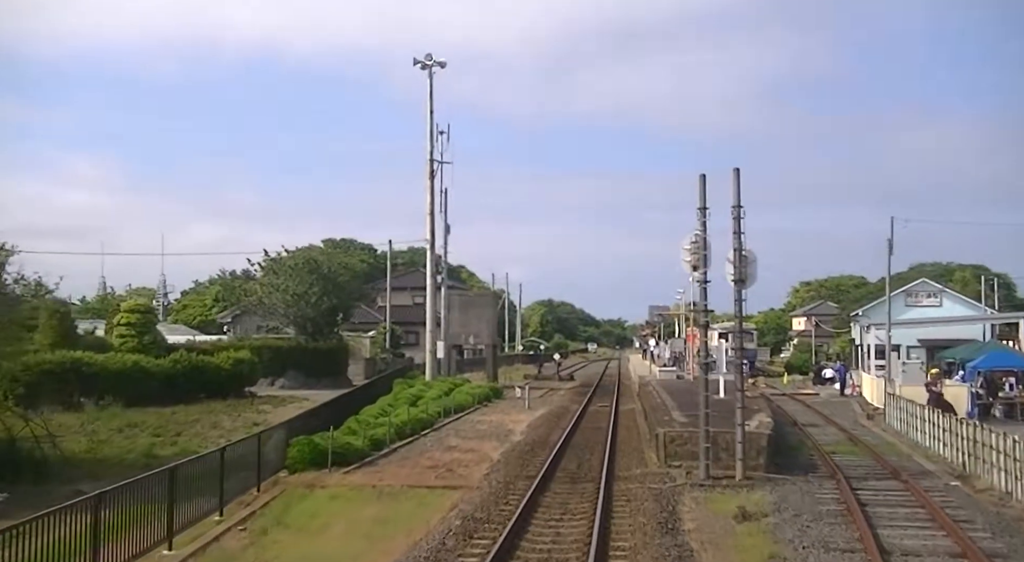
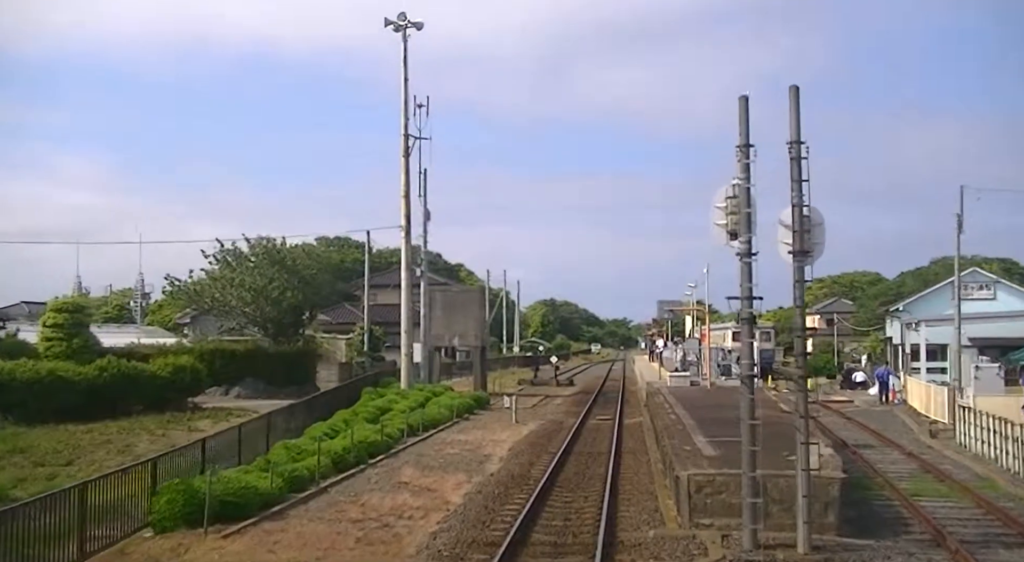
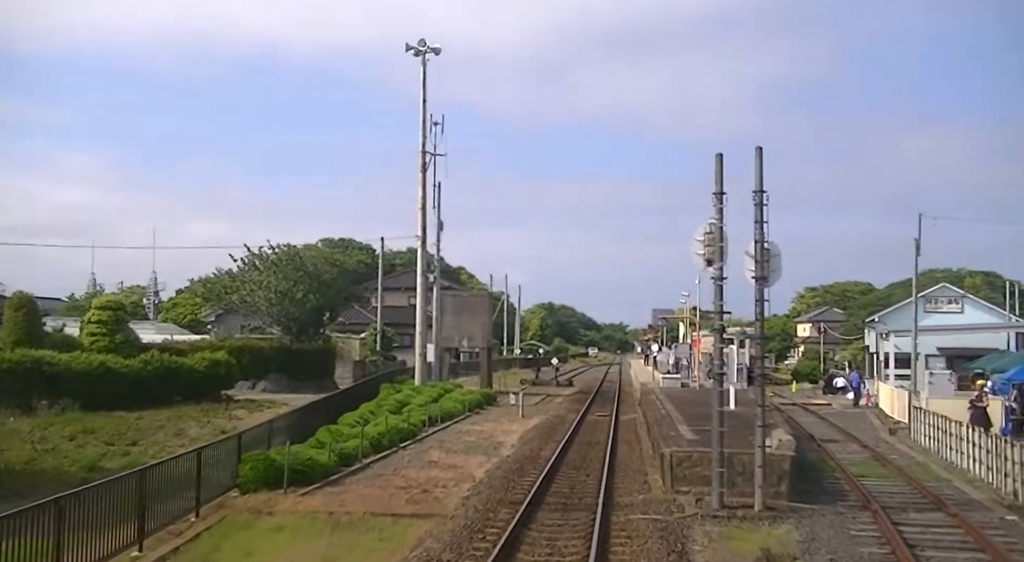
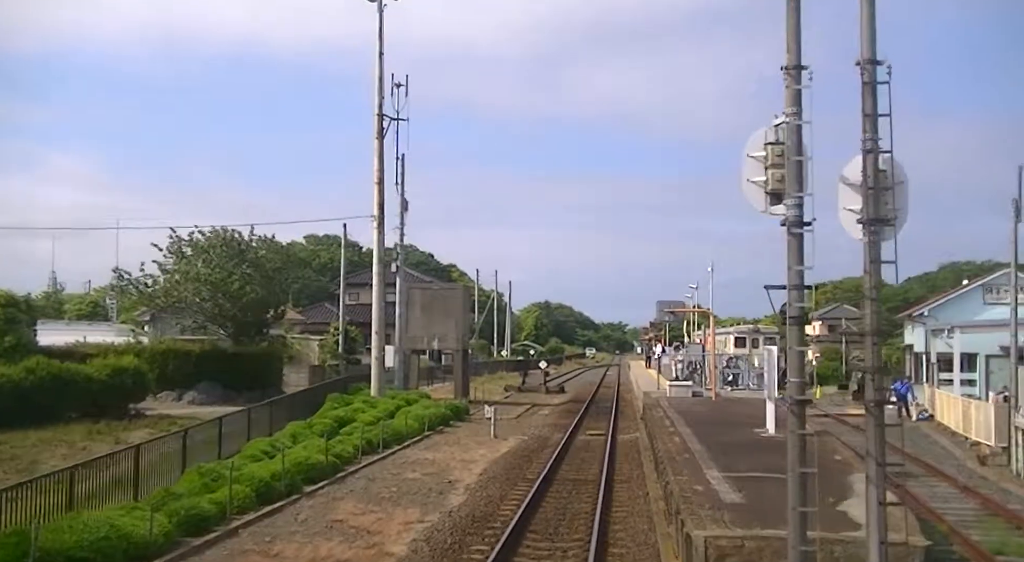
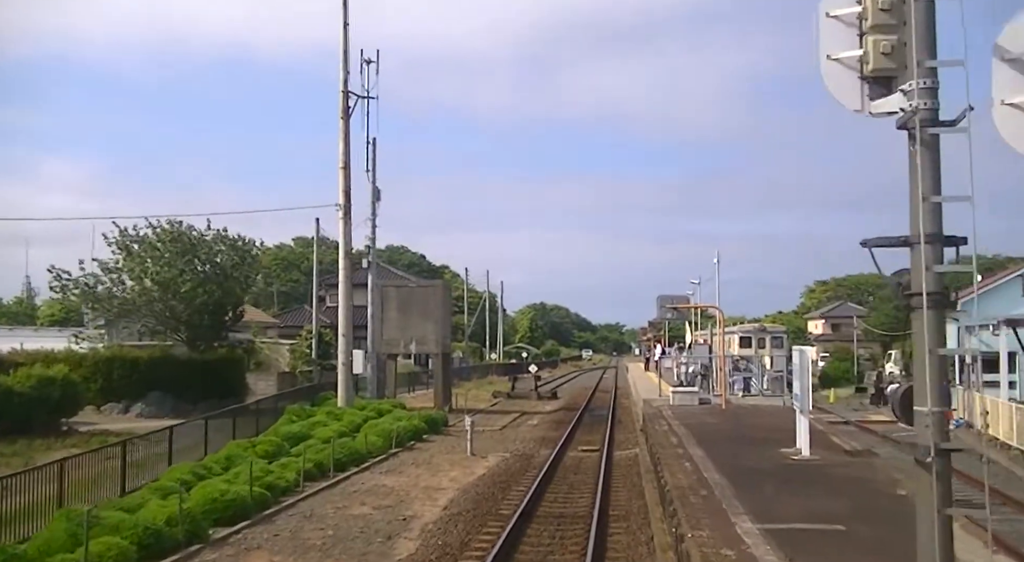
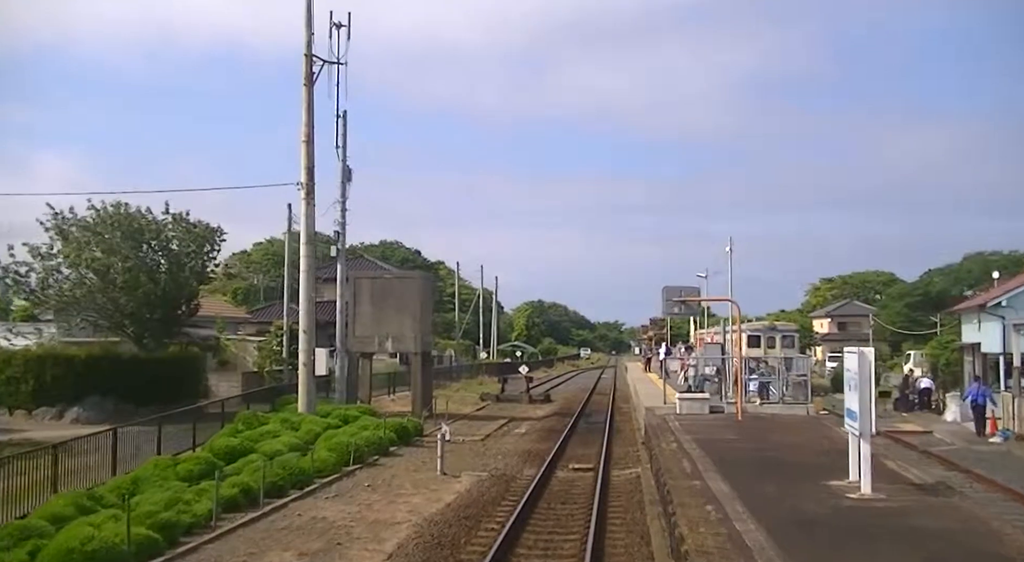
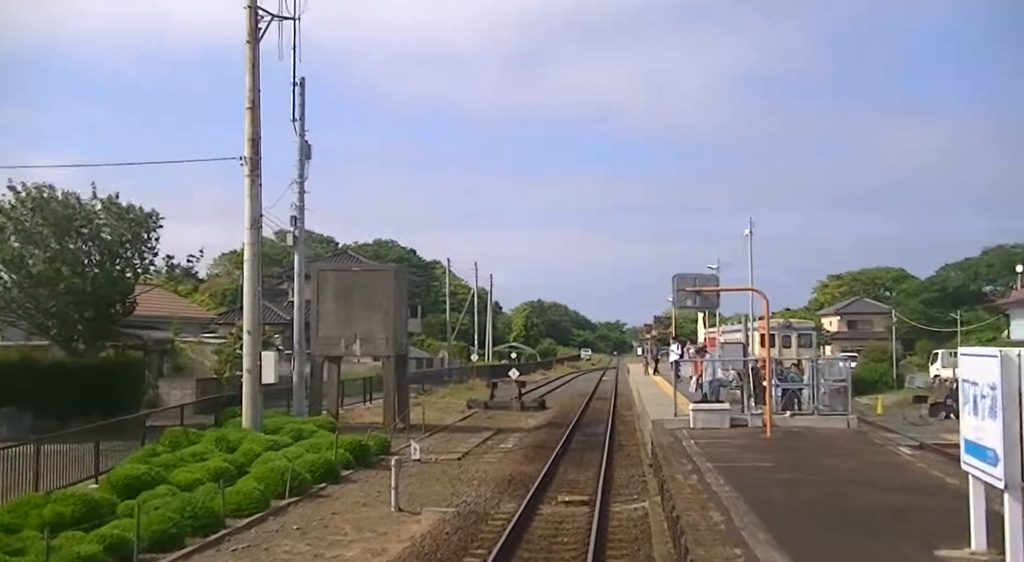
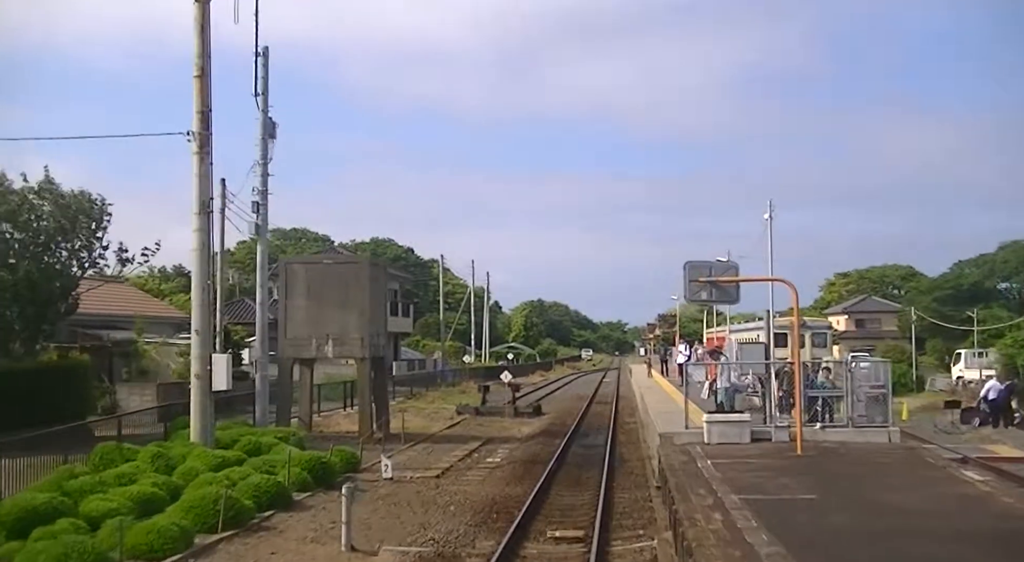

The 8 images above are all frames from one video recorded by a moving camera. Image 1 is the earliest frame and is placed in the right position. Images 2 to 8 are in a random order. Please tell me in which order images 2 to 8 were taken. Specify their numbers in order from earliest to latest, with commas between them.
3, 2, 4, 5, 6, 7, 8
